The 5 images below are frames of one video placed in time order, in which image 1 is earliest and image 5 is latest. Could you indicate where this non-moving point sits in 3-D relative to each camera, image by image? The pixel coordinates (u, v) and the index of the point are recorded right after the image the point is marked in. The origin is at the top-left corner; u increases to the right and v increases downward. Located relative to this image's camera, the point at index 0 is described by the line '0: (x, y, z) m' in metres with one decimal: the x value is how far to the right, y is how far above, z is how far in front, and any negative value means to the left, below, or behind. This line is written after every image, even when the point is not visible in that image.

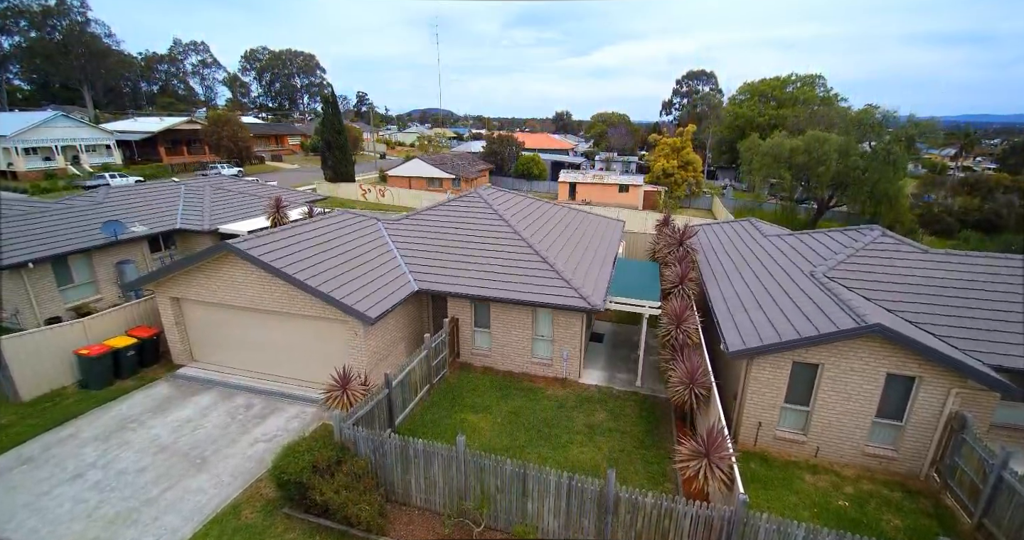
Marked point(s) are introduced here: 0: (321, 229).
0: (-5.5, +1.2, +13.3) m
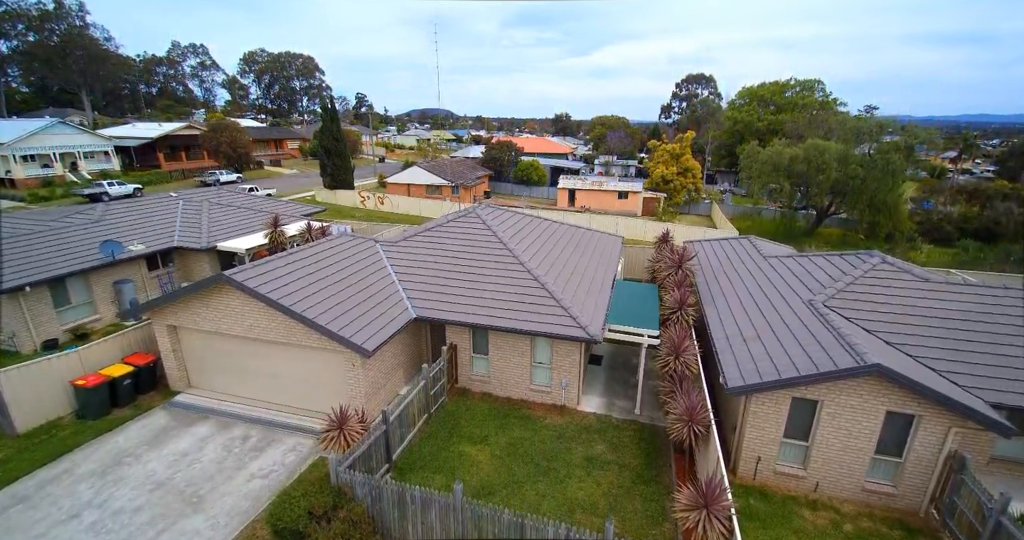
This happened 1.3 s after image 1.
0: (-5.6, +0.4, +13.2) m
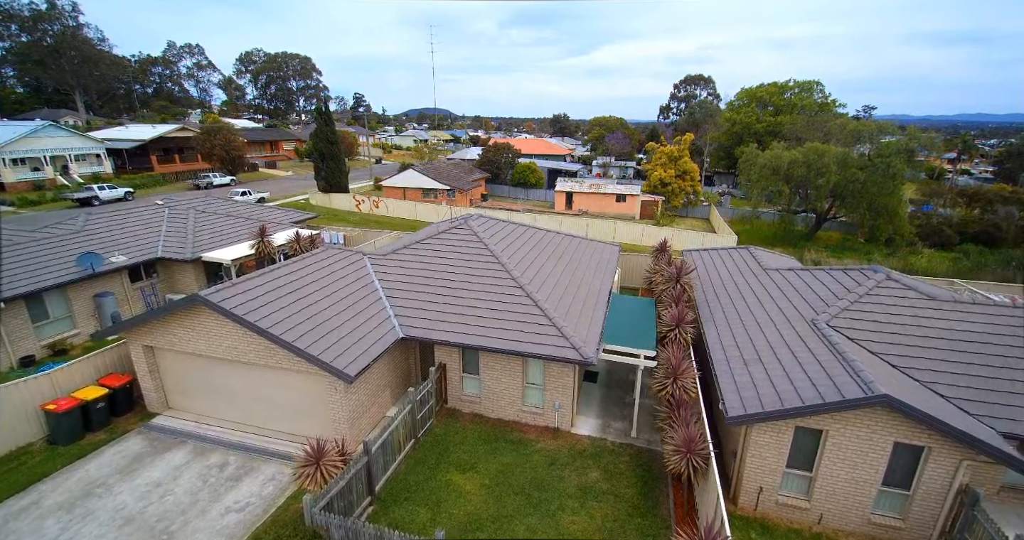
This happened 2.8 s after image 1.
0: (-5.8, 0.0, +12.7) m
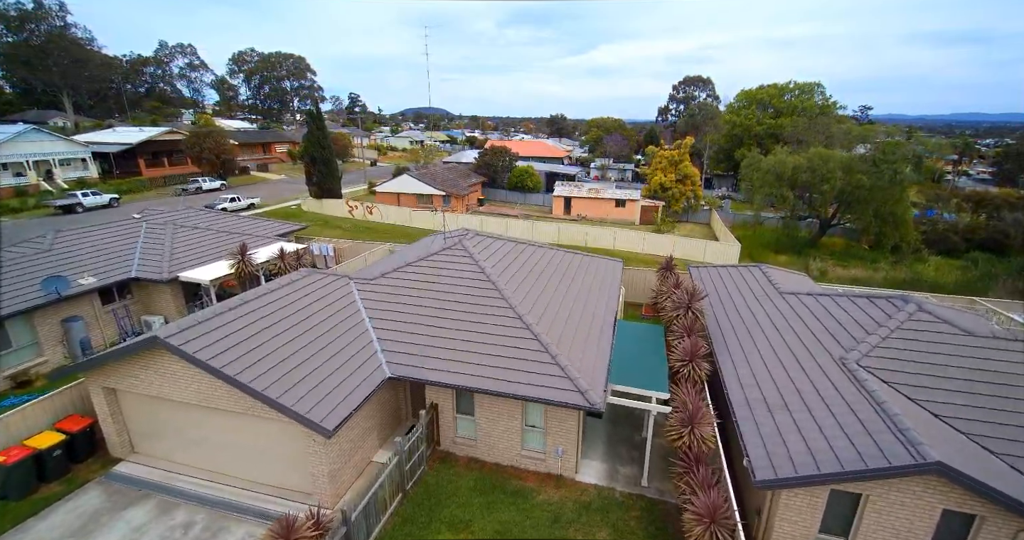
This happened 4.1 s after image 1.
0: (-5.8, -0.8, +11.6) m
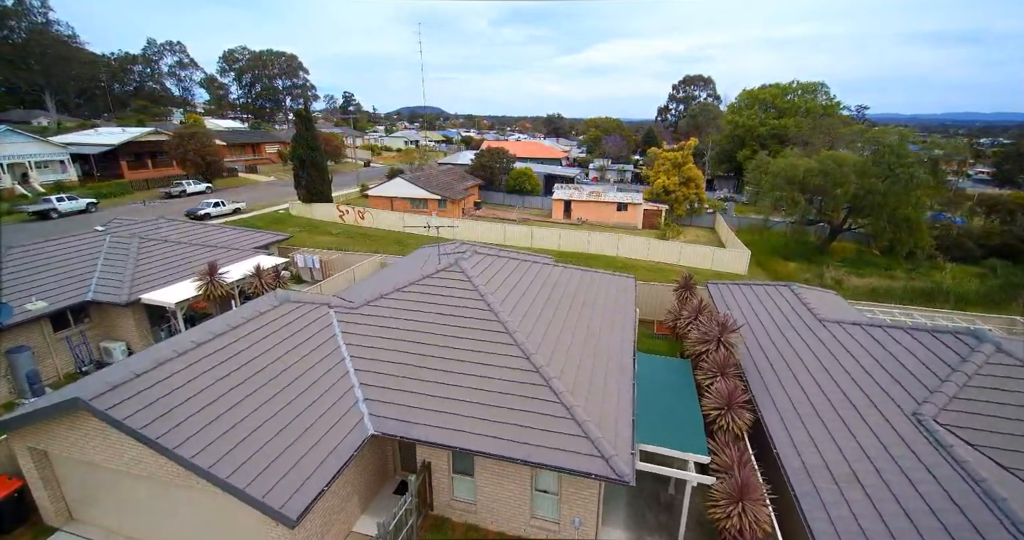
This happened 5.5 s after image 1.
0: (-5.7, -1.5, +9.9) m
